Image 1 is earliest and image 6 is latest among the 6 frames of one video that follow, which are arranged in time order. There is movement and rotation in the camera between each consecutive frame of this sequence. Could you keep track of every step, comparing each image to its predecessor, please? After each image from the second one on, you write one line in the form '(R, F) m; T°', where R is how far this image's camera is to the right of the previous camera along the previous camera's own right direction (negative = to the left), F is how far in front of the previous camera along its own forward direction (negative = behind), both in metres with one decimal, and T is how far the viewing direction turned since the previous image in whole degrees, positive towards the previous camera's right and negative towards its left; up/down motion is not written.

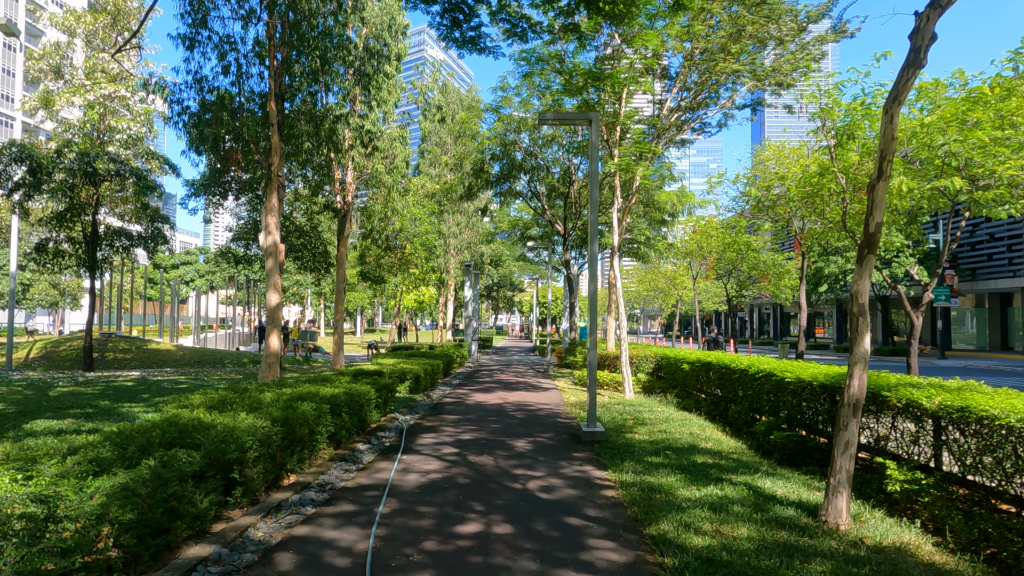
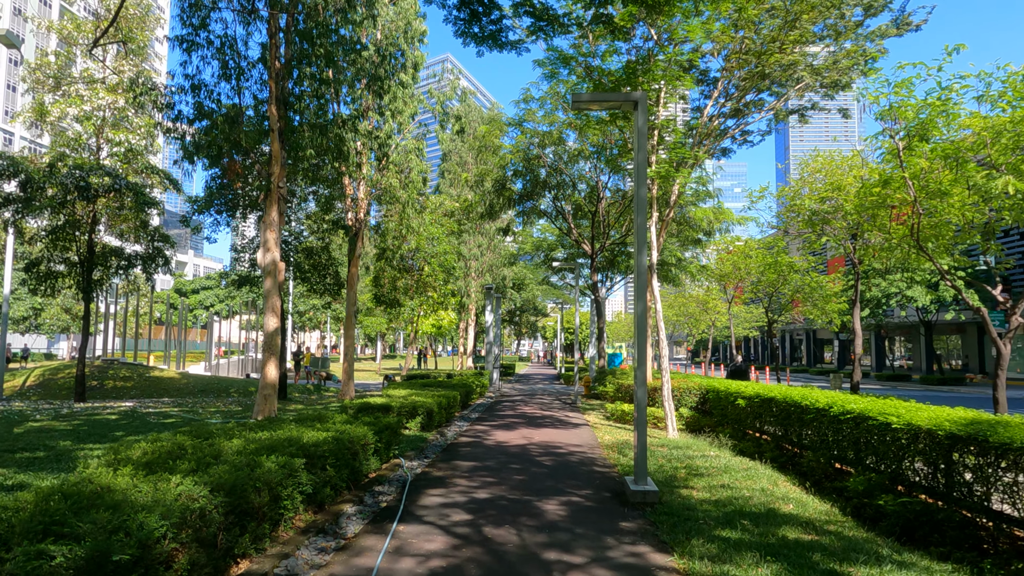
(0.0, +1.4) m; -2°
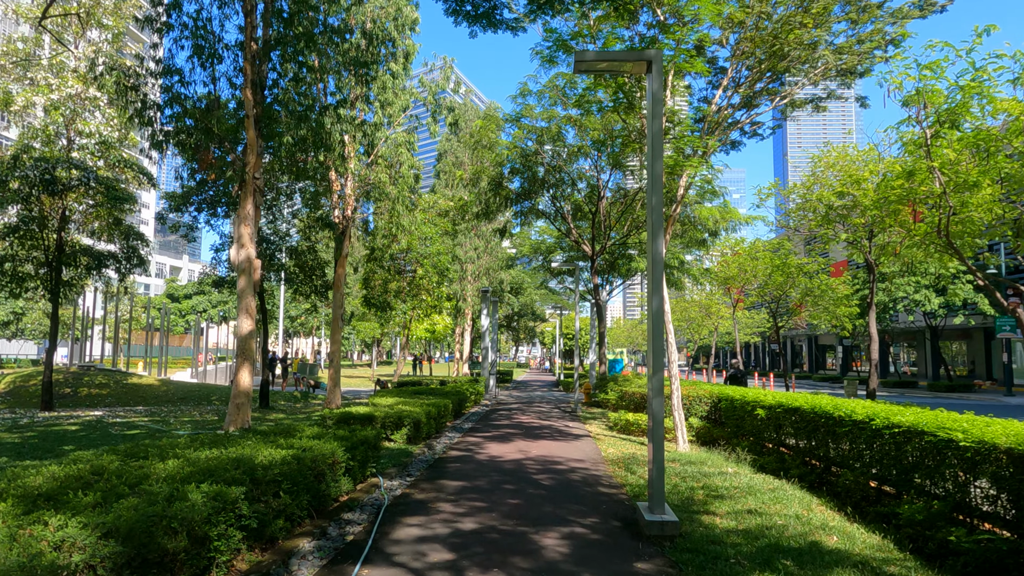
(0.0, +0.9) m; 0°
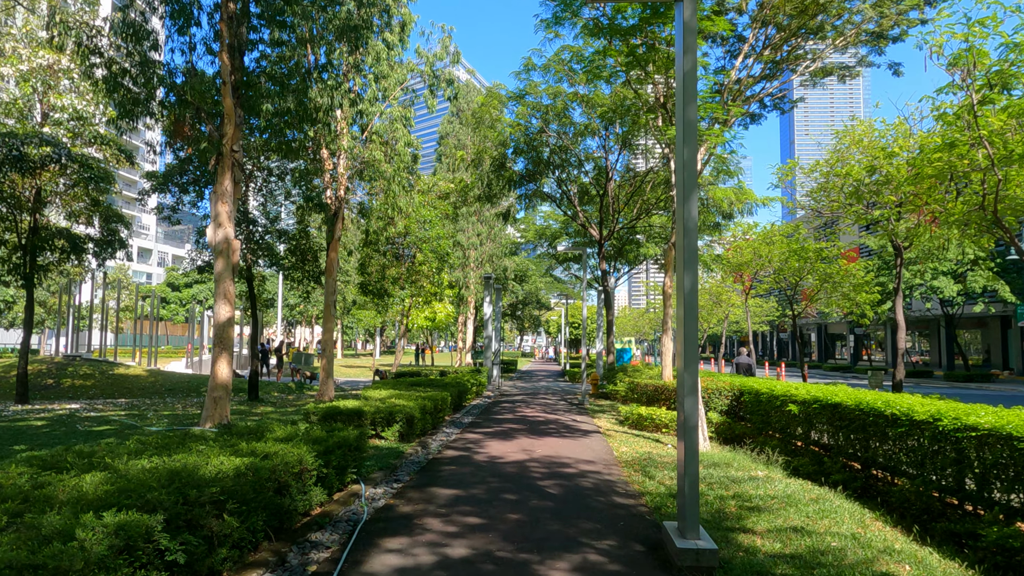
(0.0, +0.9) m; 0°
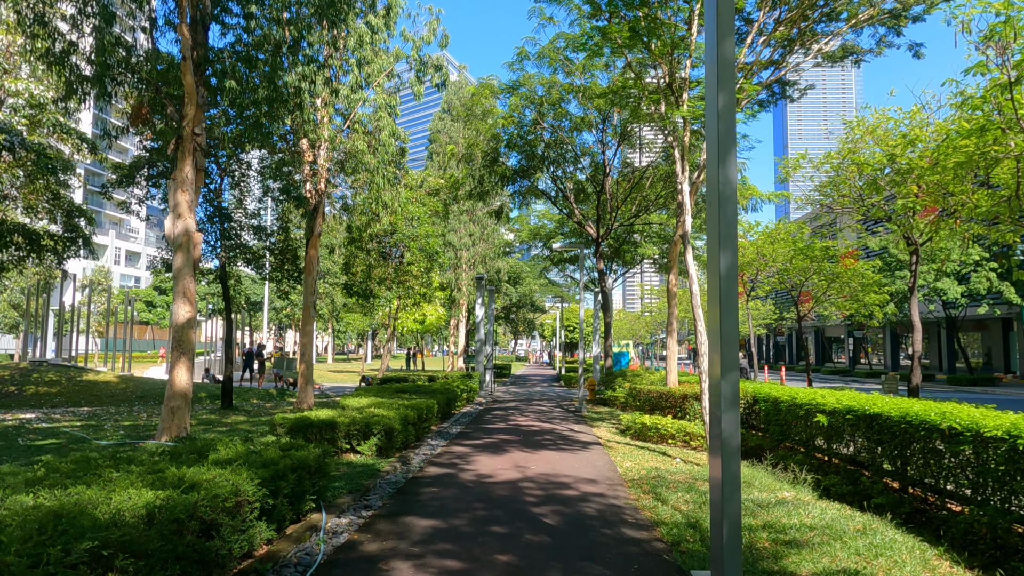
(0.0, +0.9) m; 0°
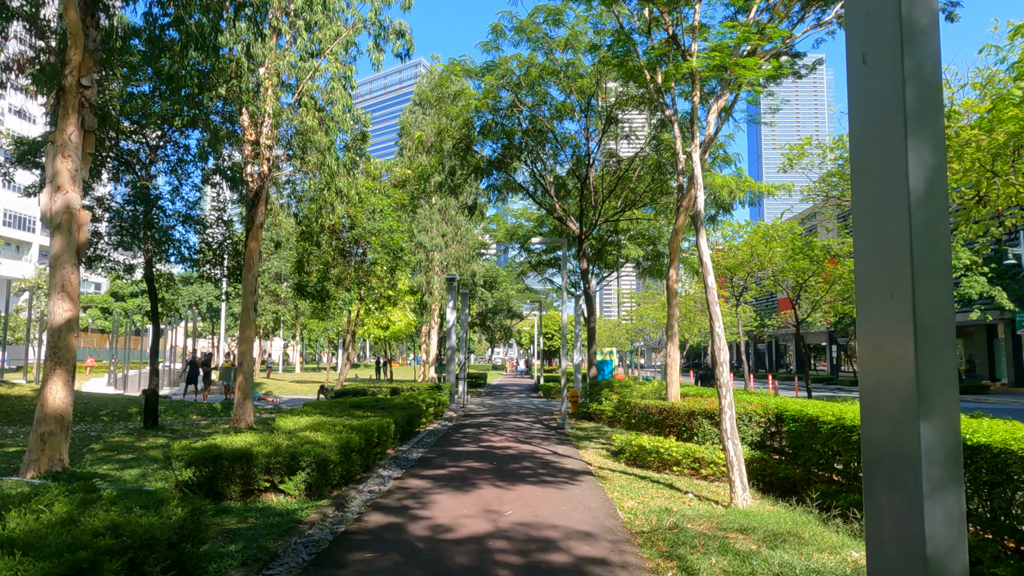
(+0.1, +1.7) m; +2°
